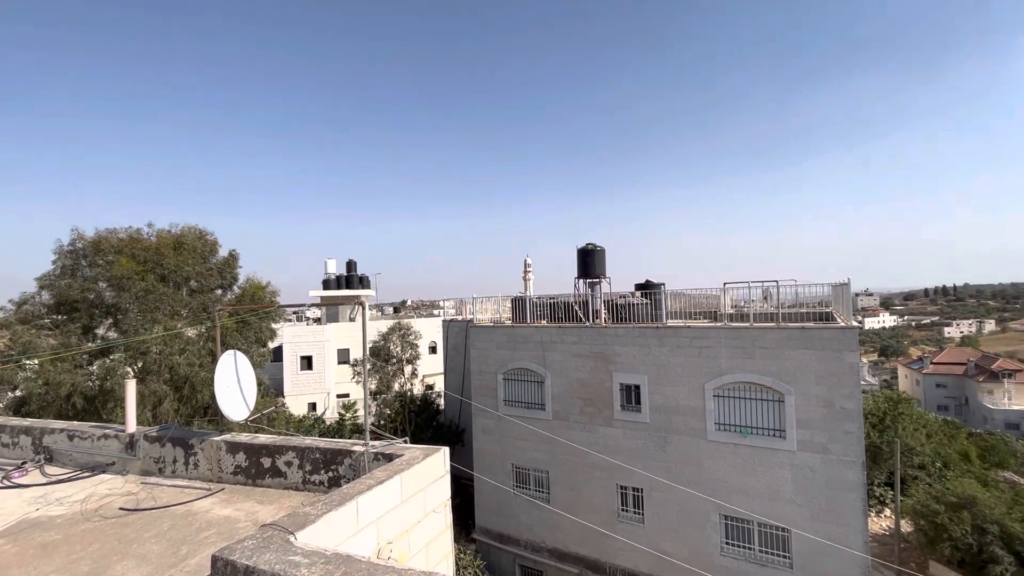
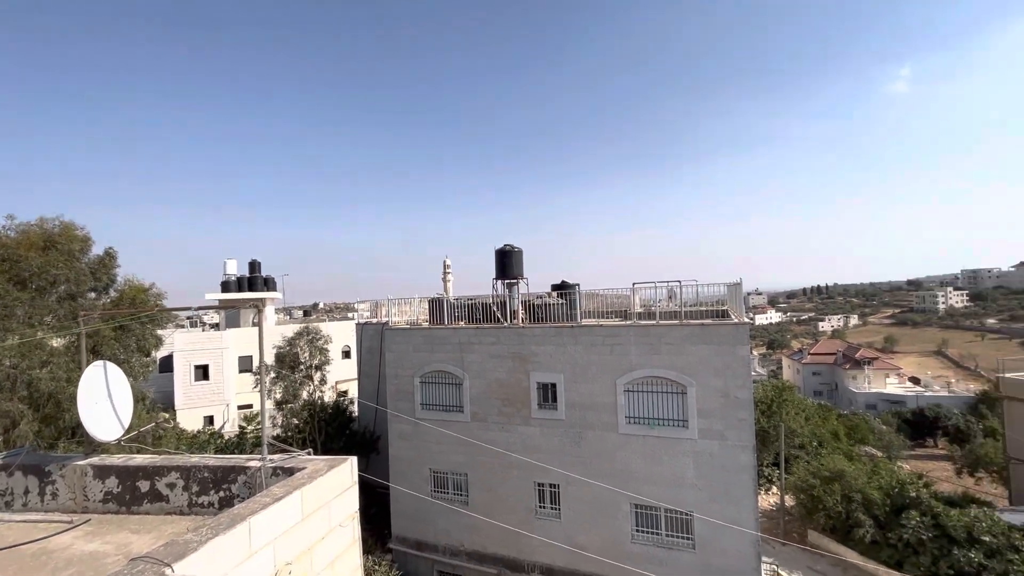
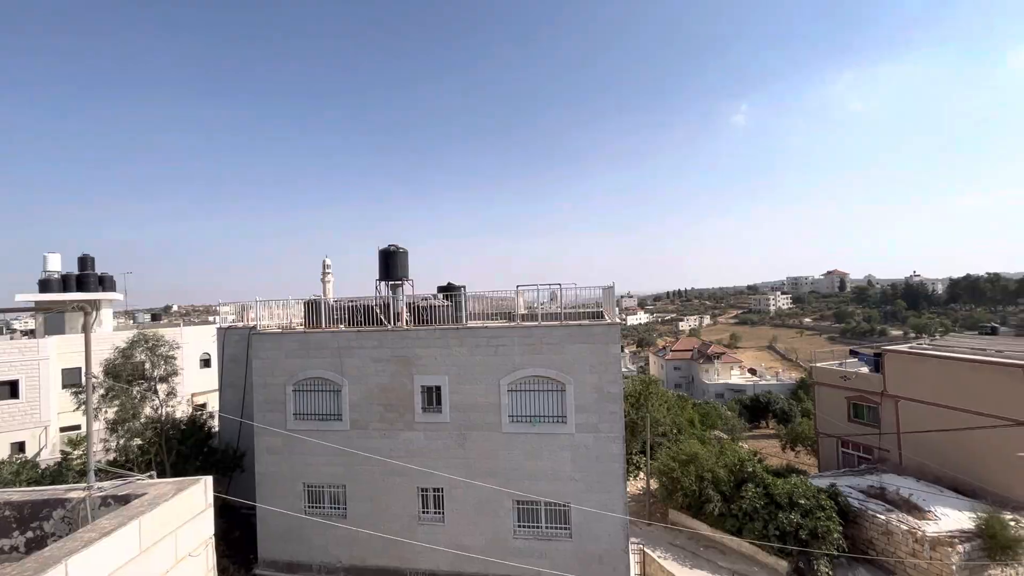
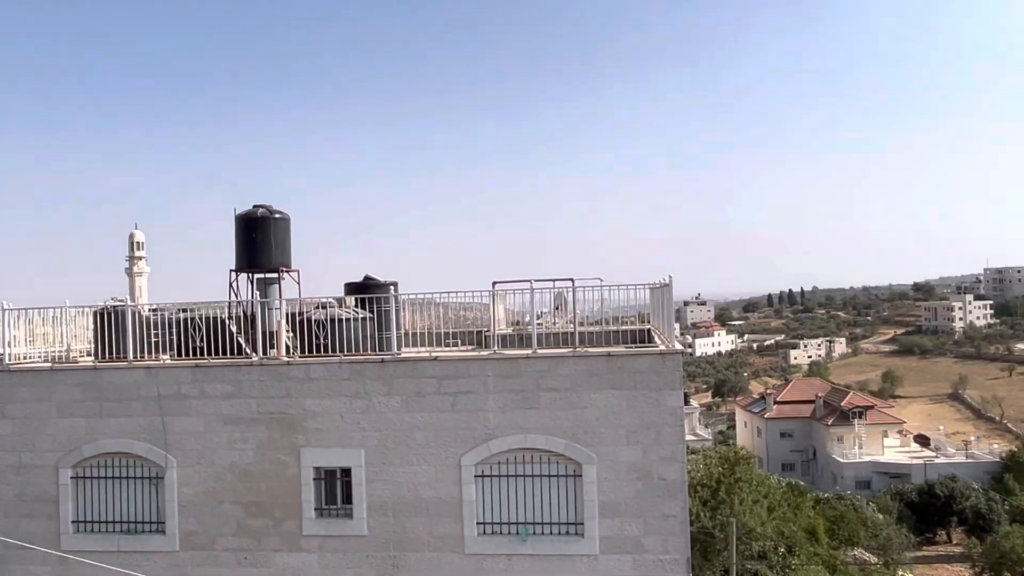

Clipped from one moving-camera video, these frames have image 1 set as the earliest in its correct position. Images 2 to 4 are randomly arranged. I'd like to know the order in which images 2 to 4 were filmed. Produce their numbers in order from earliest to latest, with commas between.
2, 3, 4
